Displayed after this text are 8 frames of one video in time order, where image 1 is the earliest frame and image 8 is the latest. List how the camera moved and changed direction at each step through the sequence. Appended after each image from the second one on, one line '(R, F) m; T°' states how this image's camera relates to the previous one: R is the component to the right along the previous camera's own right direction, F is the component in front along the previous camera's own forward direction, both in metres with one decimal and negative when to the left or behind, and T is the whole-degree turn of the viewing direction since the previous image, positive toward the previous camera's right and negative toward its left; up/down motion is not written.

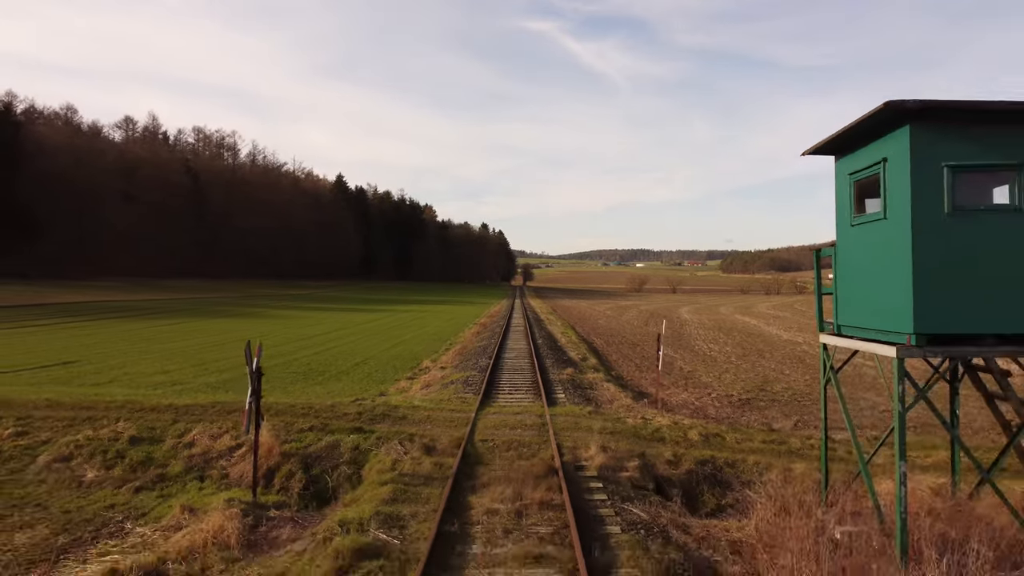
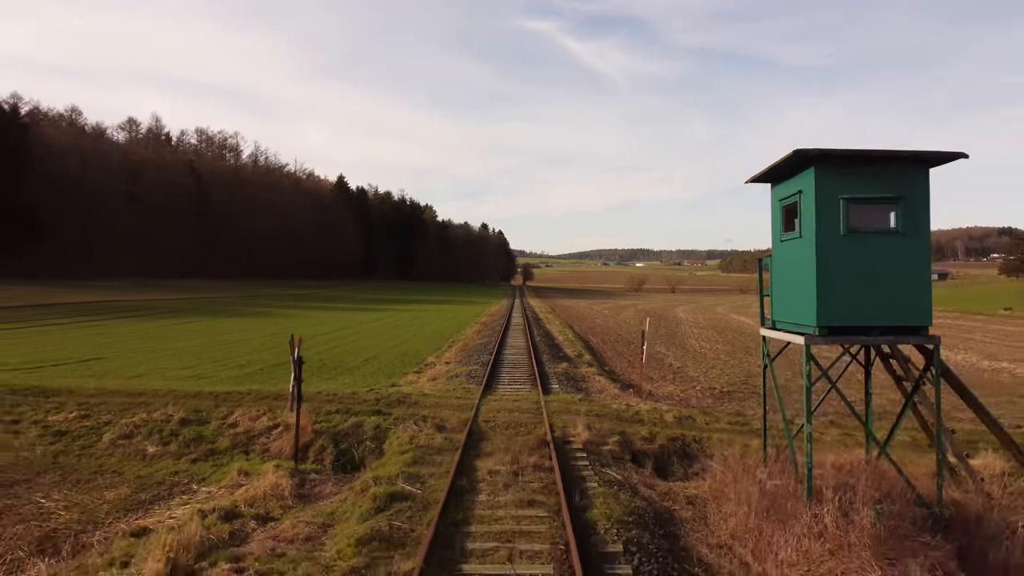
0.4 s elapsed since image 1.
(0.0, -1.4) m; 0°
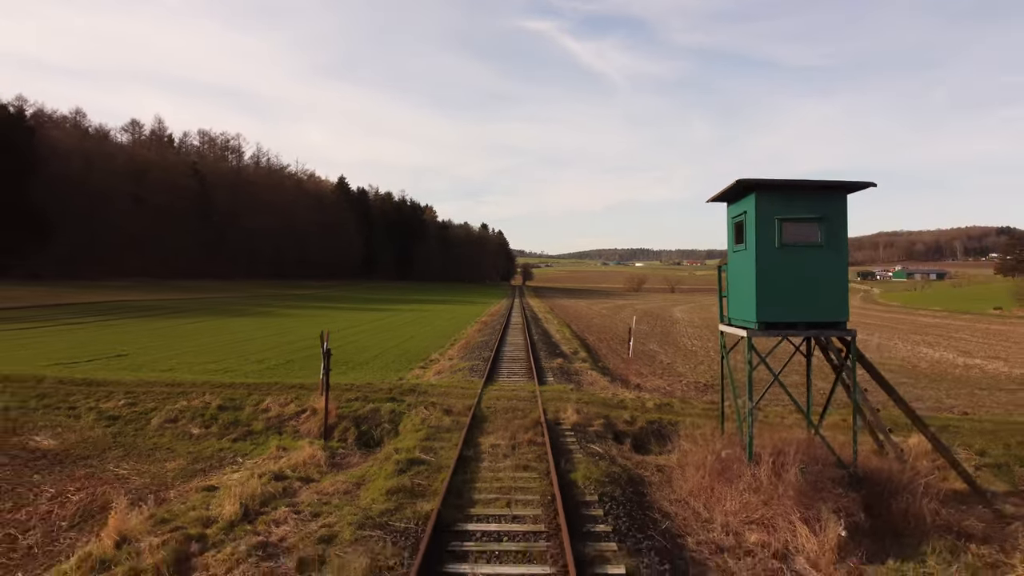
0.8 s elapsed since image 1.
(0.0, -1.4) m; 0°
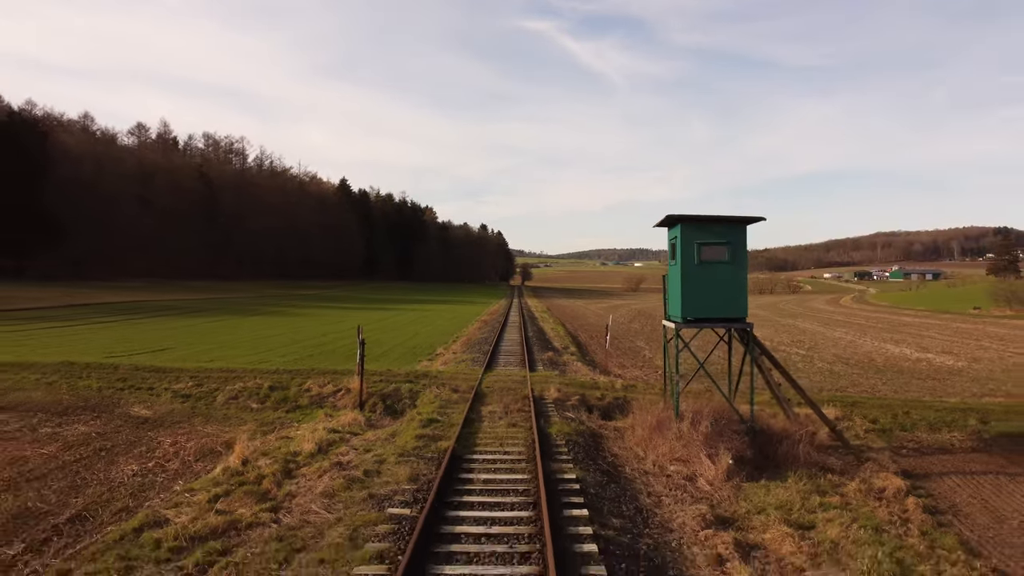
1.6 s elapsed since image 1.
(+0.1, -2.8) m; 0°
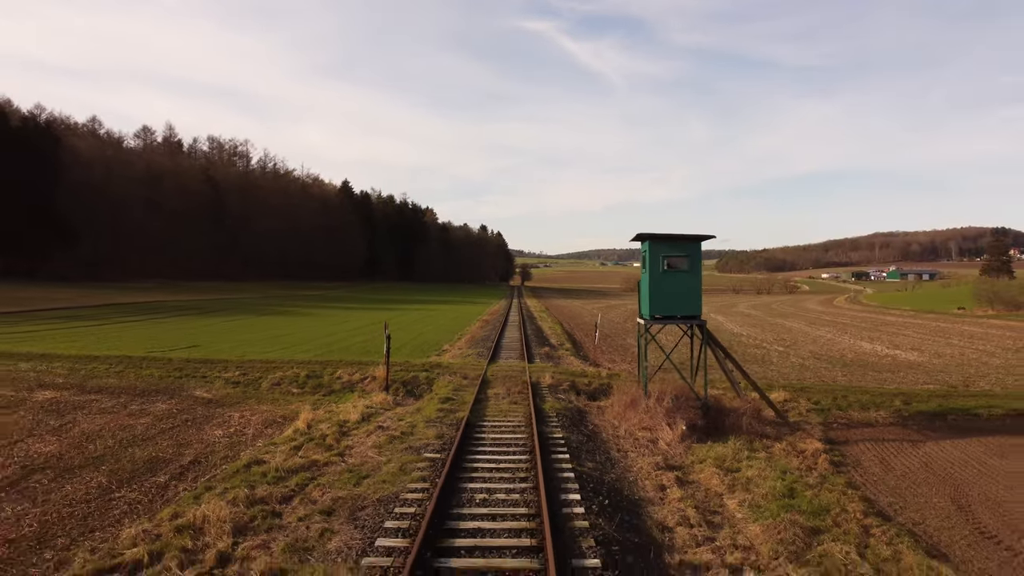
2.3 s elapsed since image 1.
(0.0, -2.5) m; 0°
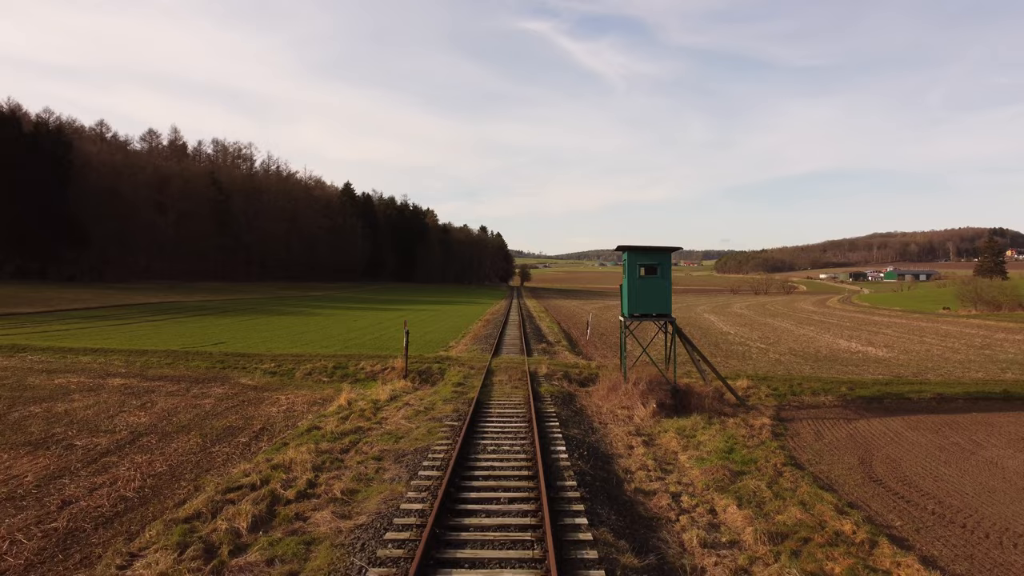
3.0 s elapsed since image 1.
(-0.1, -2.5) m; 0°
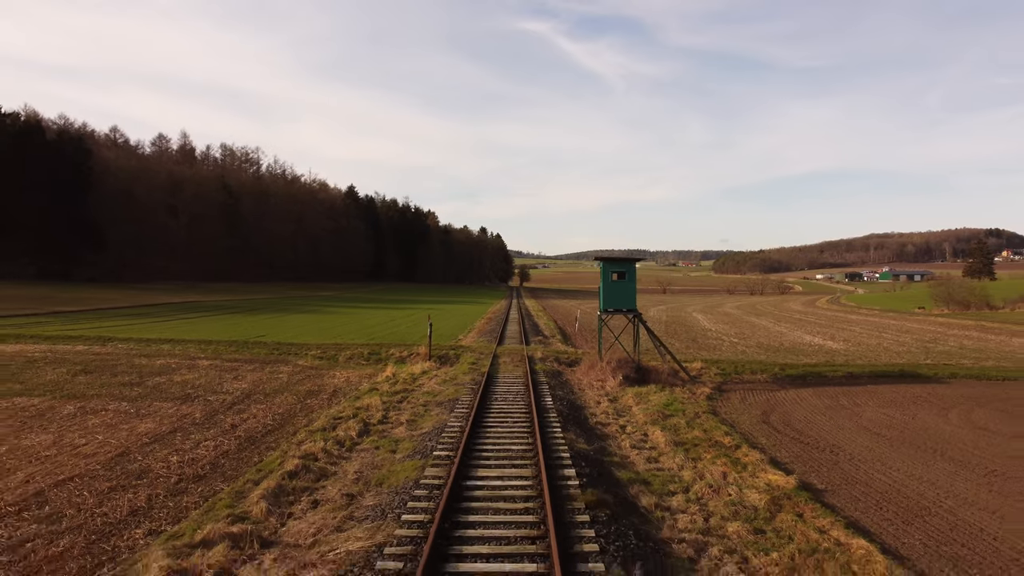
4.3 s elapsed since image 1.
(-0.1, -4.6) m; 0°
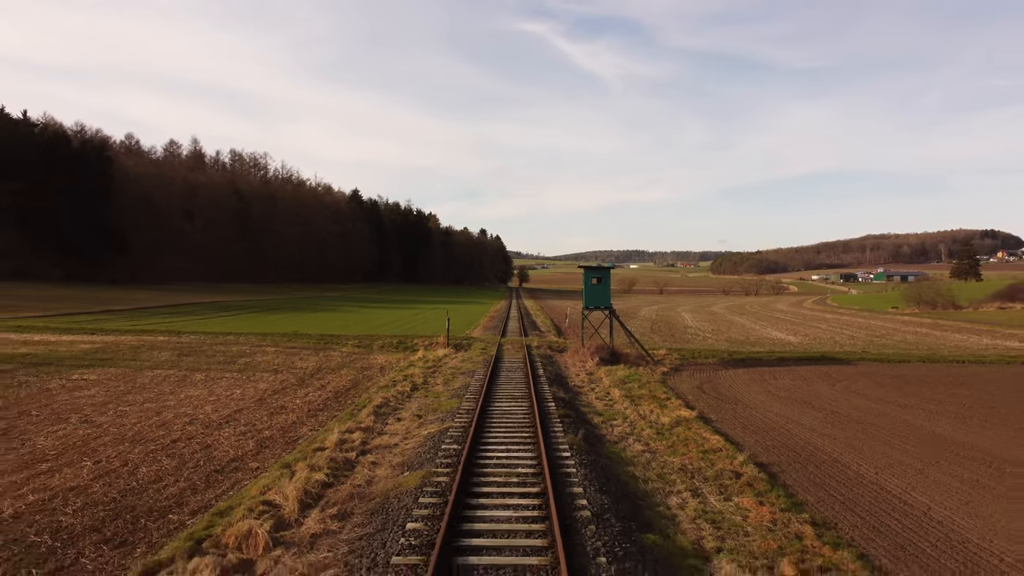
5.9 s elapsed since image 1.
(-0.1, -5.5) m; 0°
